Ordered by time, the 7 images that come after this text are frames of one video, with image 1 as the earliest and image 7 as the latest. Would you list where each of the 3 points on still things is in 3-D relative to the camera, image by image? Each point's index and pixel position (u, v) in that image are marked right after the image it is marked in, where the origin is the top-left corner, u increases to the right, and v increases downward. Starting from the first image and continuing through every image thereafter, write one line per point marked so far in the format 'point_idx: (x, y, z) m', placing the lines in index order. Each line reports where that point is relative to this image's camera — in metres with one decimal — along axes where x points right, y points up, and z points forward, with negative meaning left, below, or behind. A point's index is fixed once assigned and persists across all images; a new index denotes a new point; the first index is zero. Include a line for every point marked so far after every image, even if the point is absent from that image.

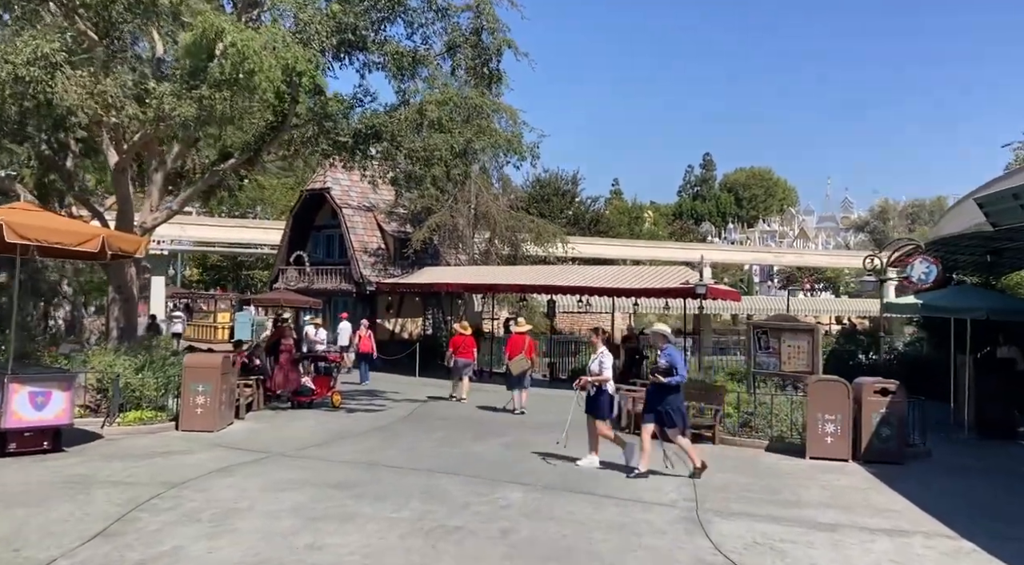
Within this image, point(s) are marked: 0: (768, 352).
0: (+4.4, -1.2, +13.5) m
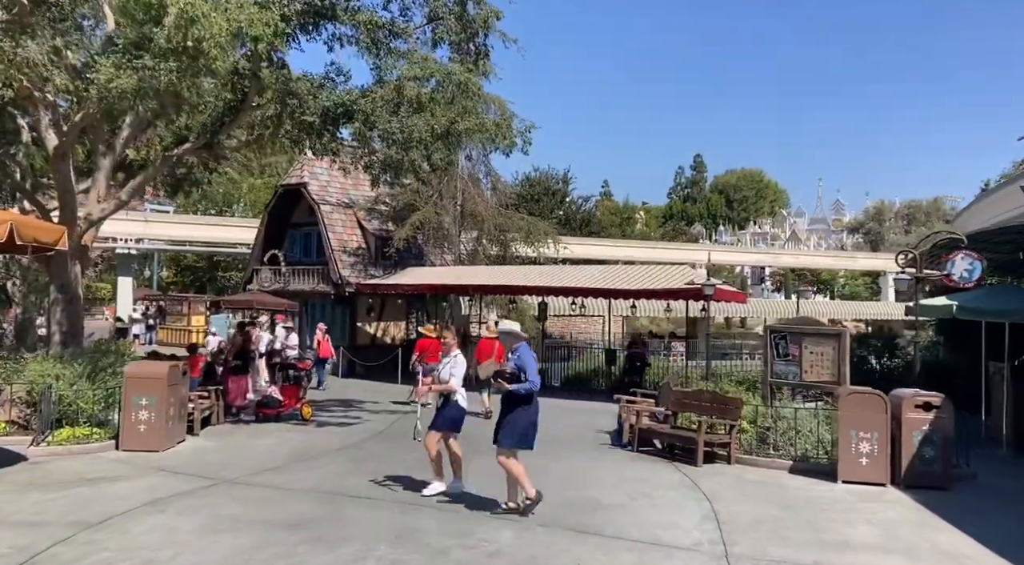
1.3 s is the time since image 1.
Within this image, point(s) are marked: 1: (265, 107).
0: (+4.3, -1.2, +12.1) m
1: (-4.0, +2.8, +12.5) m
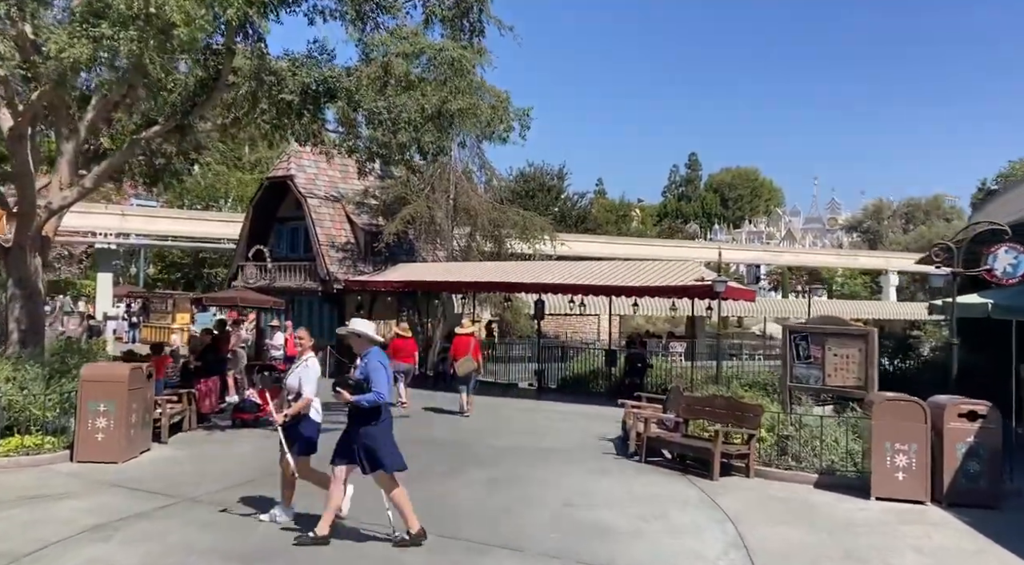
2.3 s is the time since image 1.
0: (+4.2, -1.1, +11.2) m
1: (-4.0, +2.9, +11.5) m
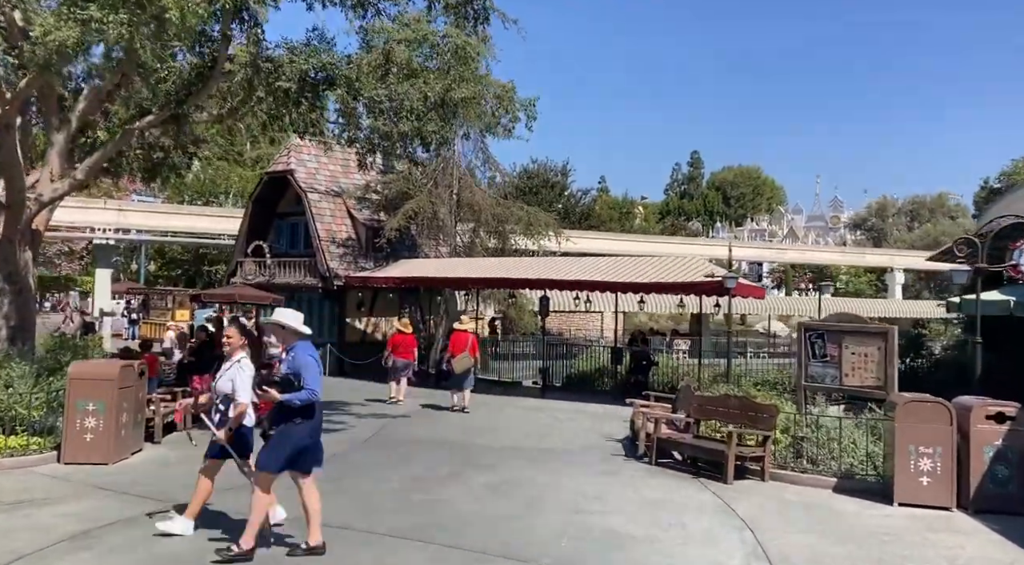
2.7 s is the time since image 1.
0: (+4.3, -1.1, +10.8) m
1: (-3.9, +3.0, +11.1) m
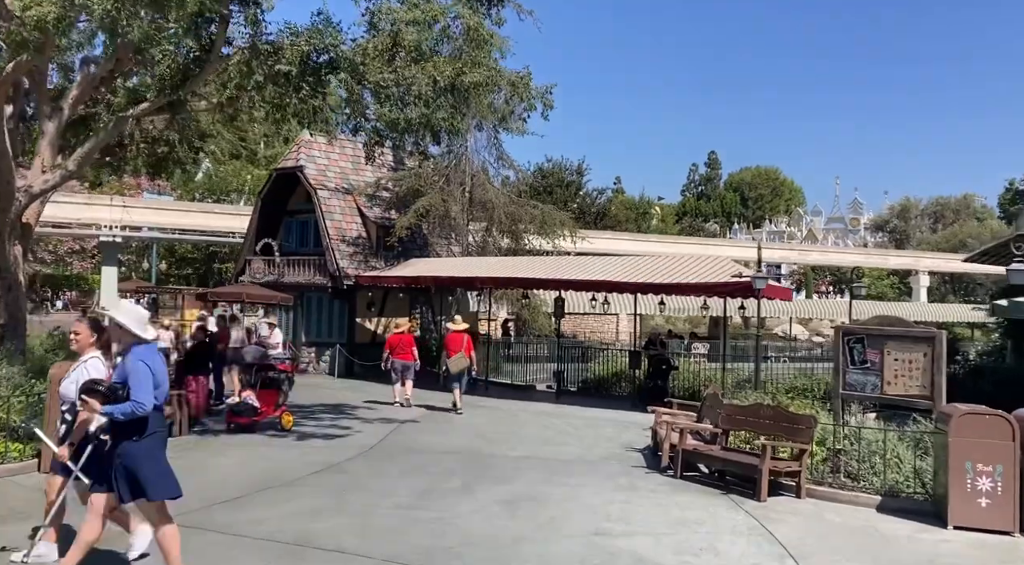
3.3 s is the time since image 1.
0: (+4.5, -1.1, +9.9) m
1: (-3.7, +3.0, +10.4) m
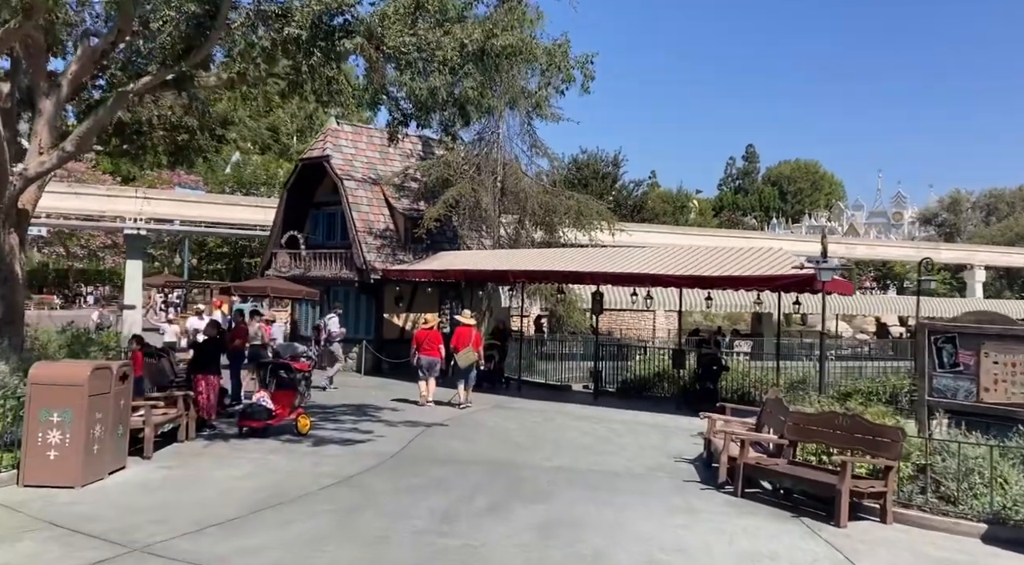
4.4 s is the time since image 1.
0: (+4.9, -1.0, +8.6) m
1: (-3.3, +3.1, +9.4) m
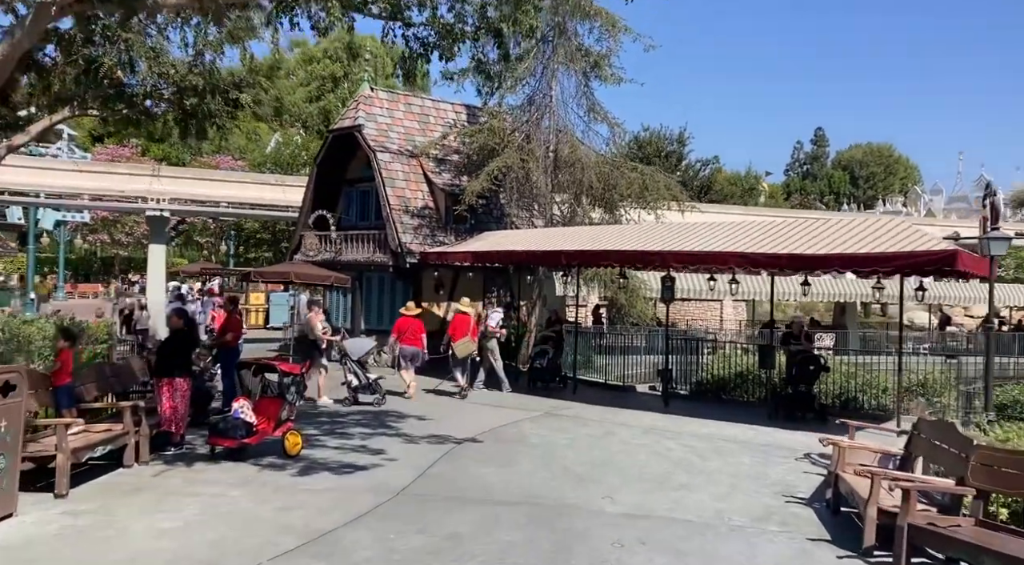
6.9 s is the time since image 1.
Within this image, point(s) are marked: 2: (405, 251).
0: (+5.2, -0.8, +5.5) m
1: (-2.9, +3.3, +6.8) m
2: (-2.6, +0.8, +19.2) m
